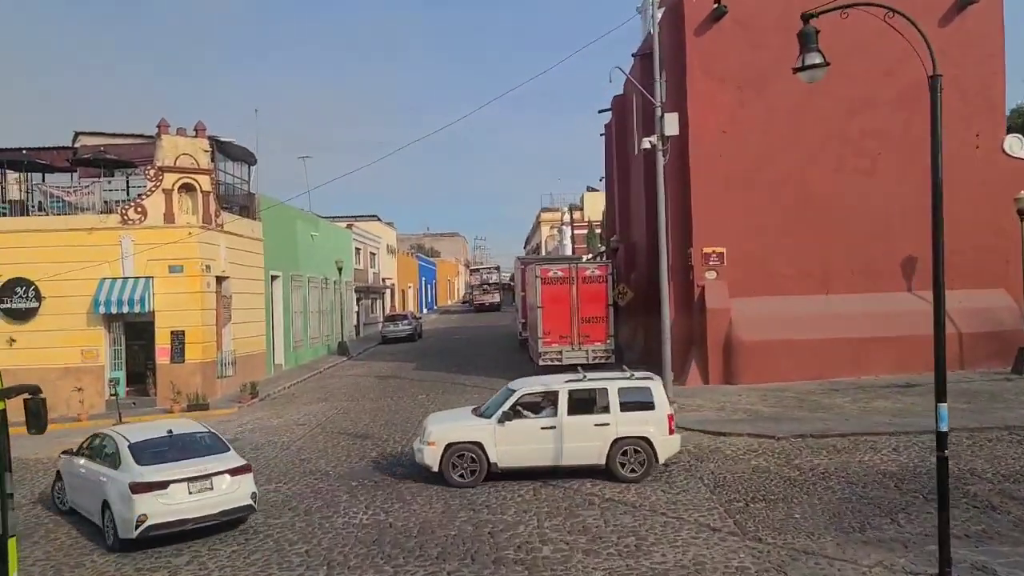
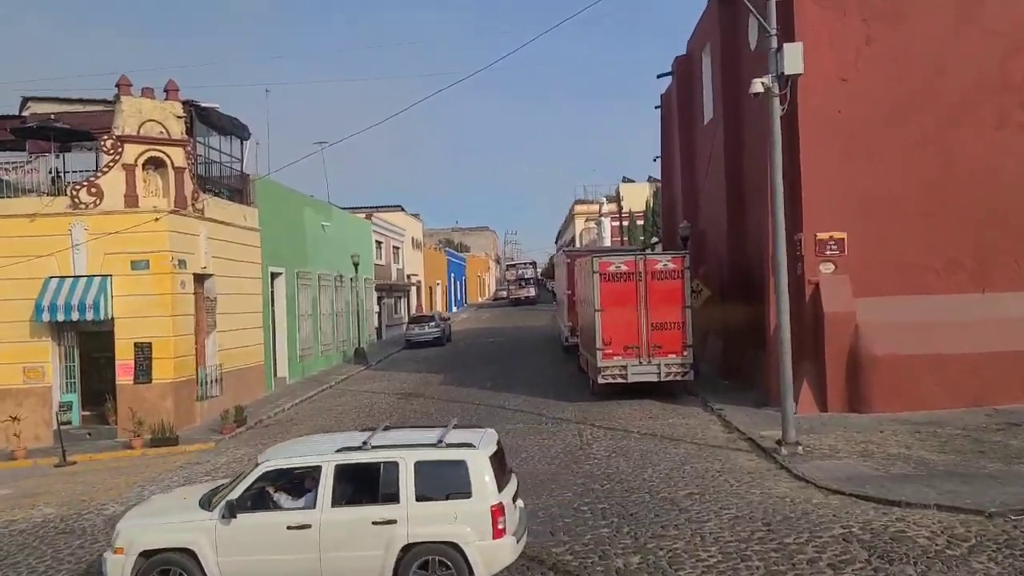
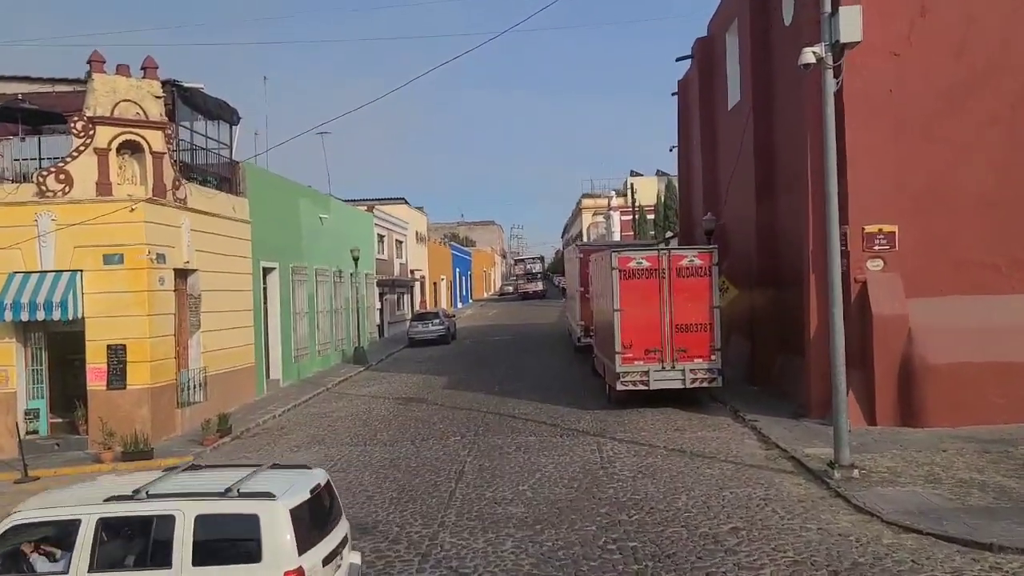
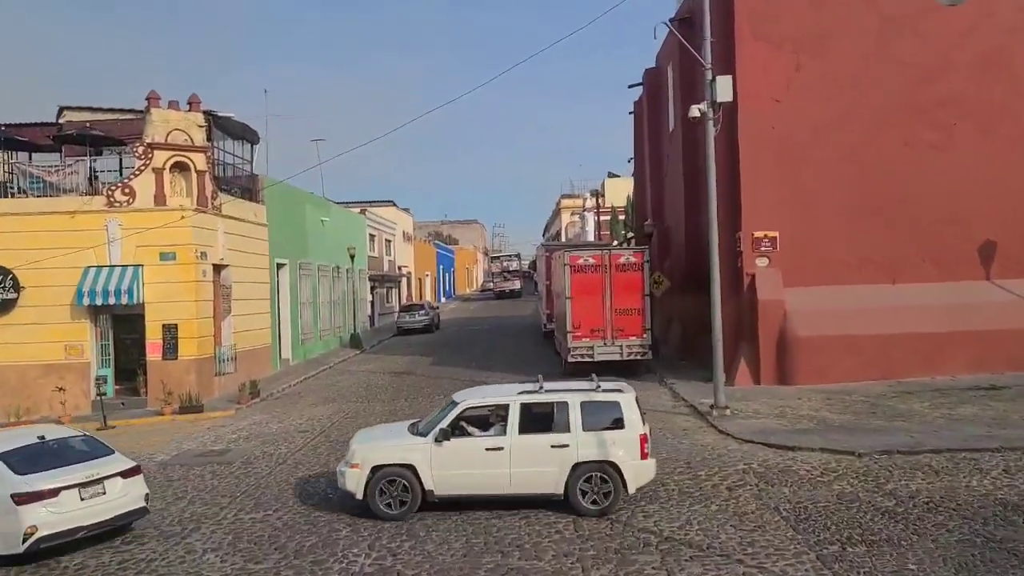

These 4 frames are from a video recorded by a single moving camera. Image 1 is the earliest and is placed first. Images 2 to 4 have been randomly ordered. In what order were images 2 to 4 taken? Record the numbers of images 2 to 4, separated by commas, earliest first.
4, 2, 3
